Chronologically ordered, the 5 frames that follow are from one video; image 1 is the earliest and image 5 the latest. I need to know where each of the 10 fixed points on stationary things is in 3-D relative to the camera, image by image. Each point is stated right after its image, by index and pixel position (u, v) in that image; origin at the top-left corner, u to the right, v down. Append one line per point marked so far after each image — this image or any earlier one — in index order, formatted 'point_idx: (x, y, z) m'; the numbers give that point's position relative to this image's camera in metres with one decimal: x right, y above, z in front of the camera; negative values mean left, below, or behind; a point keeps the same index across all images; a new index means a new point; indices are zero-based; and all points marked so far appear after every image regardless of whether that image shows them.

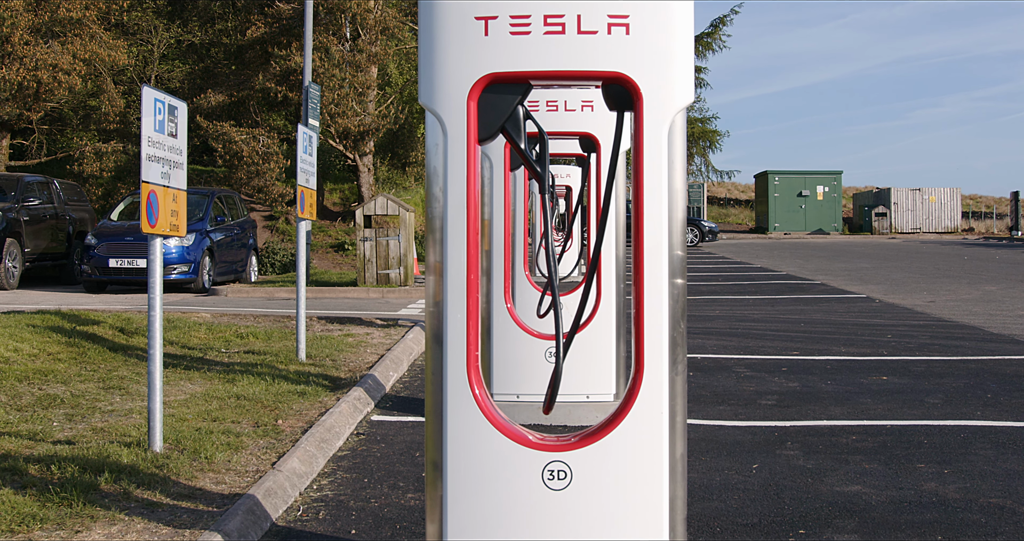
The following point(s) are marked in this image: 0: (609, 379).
0: (+0.7, -0.7, +5.9) m
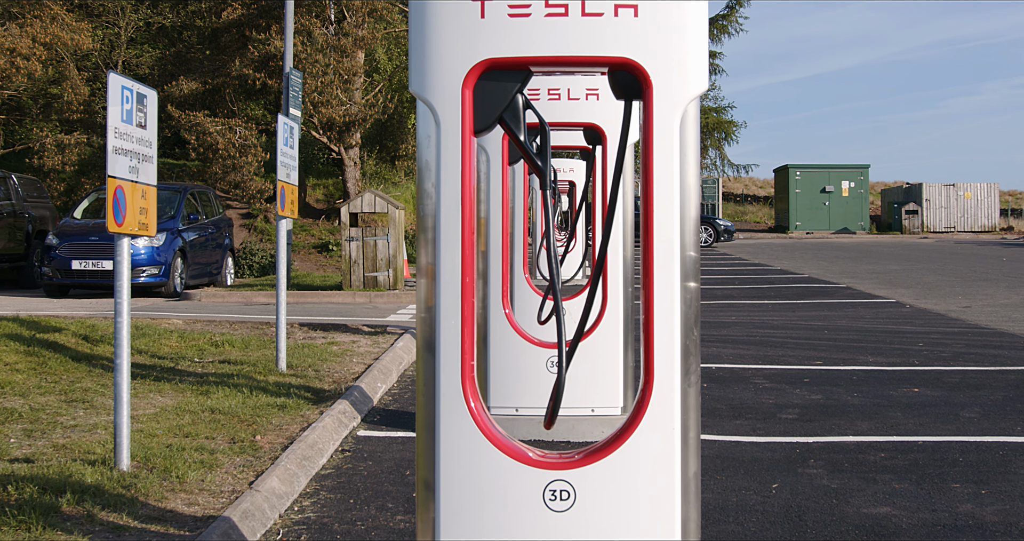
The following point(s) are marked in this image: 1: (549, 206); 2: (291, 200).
0: (+0.7, -0.8, +5.5) m
1: (+0.1, +0.2, +3.4) m
2: (-1.3, +0.4, +5.1) m
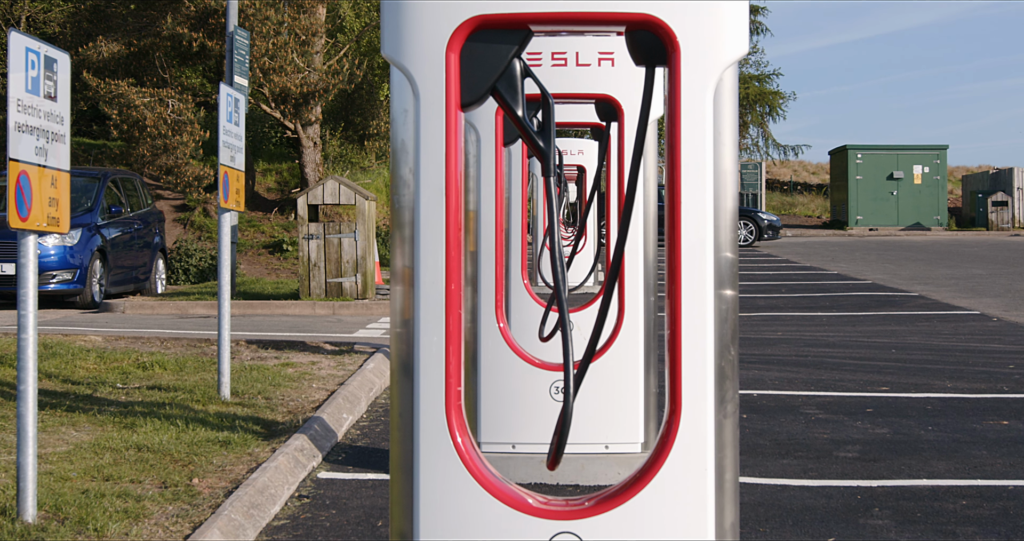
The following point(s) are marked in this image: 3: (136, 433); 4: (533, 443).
0: (+0.6, -0.8, +4.5) m
1: (+0.1, +0.2, +2.4) m
2: (-1.3, +0.4, +4.2) m
3: (-1.9, -0.8, +4.4) m
4: (+0.1, -0.9, +4.6) m
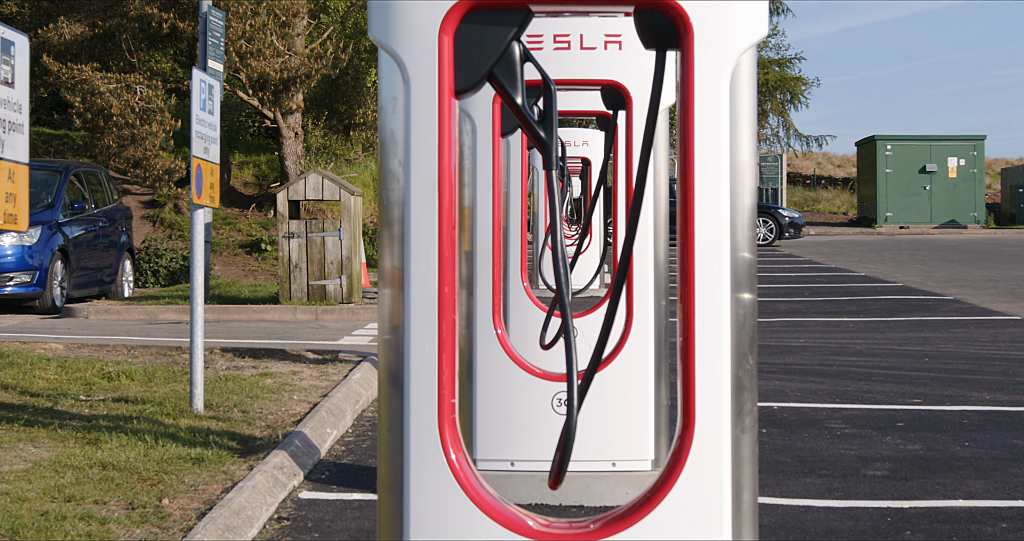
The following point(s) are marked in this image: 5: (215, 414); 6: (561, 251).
0: (+0.6, -0.8, +4.2) m
1: (+0.1, +0.2, +2.1) m
2: (-1.3, +0.4, +3.9) m
3: (-1.9, -0.8, +4.1) m
4: (+0.1, -0.9, +4.3) m
5: (-1.6, -0.8, +4.8) m
6: (+0.1, 0.0, +2.1) m
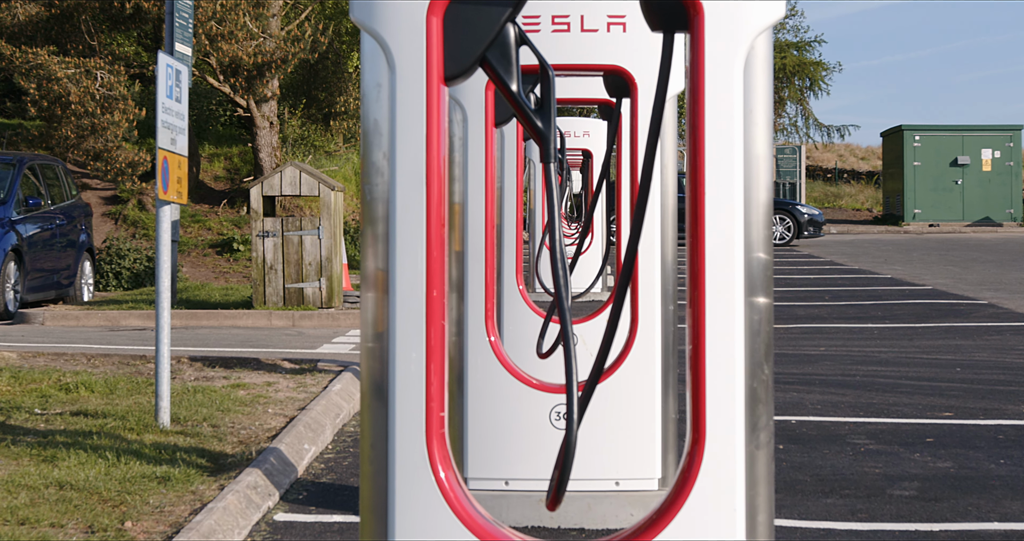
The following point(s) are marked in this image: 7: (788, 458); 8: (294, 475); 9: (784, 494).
0: (+0.6, -0.8, +3.9) m
1: (+0.1, +0.2, +1.8) m
2: (-1.3, +0.4, +3.6) m
3: (-1.9, -0.8, +3.8) m
4: (+0.1, -0.9, +4.0) m
5: (-1.6, -0.8, +4.5) m
6: (+0.1, 0.0, +1.8) m
7: (+1.3, -0.9, +4.4) m
8: (-1.0, -0.9, +4.1) m
9: (+1.2, -1.0, +4.0) m
